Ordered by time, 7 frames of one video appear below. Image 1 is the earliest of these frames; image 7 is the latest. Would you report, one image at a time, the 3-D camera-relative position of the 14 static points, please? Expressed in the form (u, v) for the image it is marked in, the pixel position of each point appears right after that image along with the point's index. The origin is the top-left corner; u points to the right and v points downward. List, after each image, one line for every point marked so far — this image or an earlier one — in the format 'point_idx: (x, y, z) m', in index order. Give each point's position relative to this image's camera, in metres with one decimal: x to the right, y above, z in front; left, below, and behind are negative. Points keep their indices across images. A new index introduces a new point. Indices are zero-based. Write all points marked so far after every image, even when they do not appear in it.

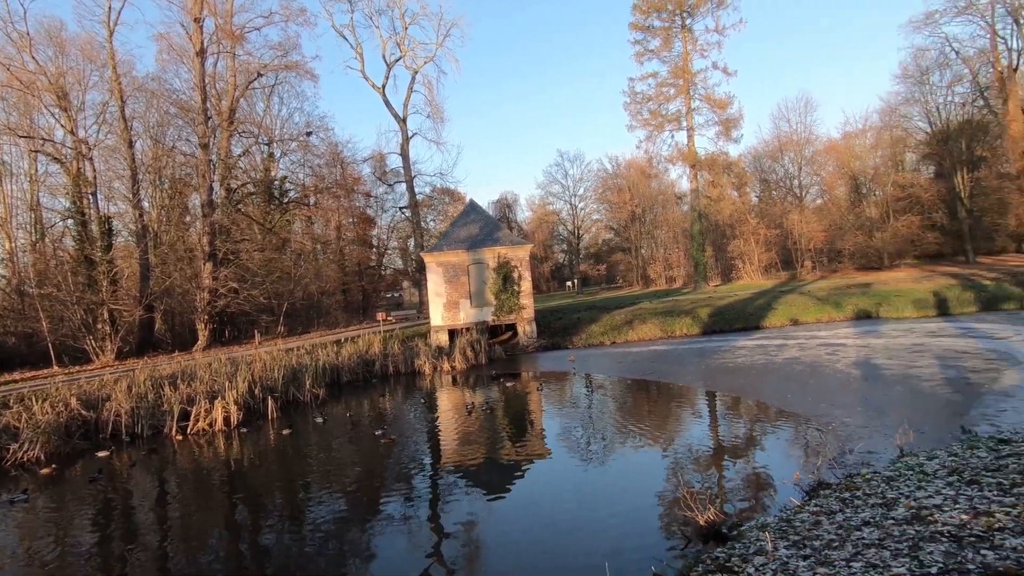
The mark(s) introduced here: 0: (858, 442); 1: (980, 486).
0: (+6.1, -2.6, +9.5) m
1: (+4.4, -1.9, +5.2) m
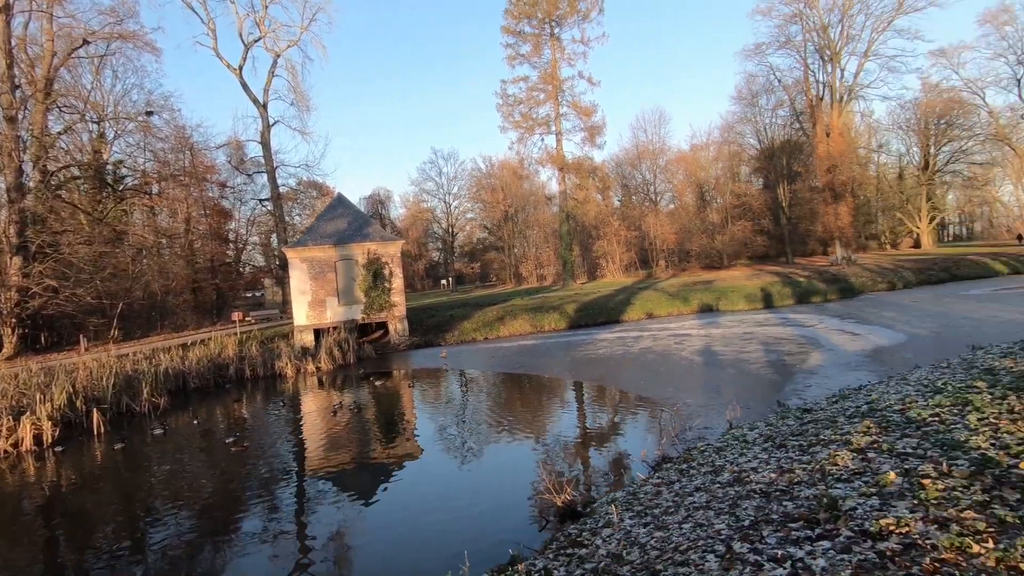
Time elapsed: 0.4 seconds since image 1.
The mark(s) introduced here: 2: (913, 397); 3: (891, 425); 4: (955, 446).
0: (+3.6, -2.5, +10.6) m
1: (+3.0, -1.7, +6.0) m
2: (+5.0, -1.3, +6.9) m
3: (+3.9, -1.4, +5.7) m
4: (+3.6, -1.3, +4.5) m
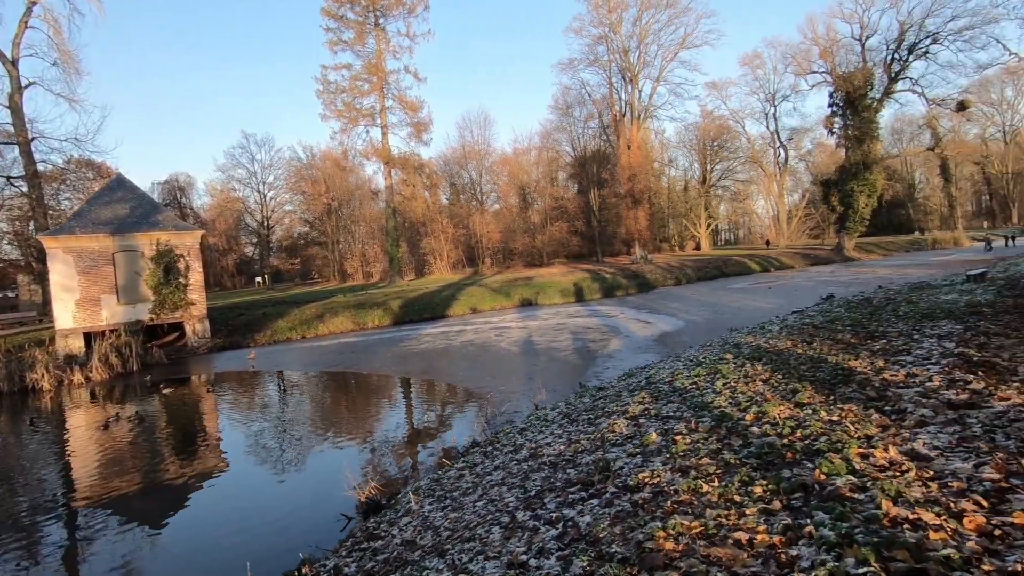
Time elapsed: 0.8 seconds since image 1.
0: (0.0, -2.3, +11.1) m
1: (+0.8, -1.6, +6.5) m
2: (+2.4, -1.2, +7.9) m
3: (+1.7, -1.3, +6.5) m
4: (+1.8, -1.1, +5.3) m
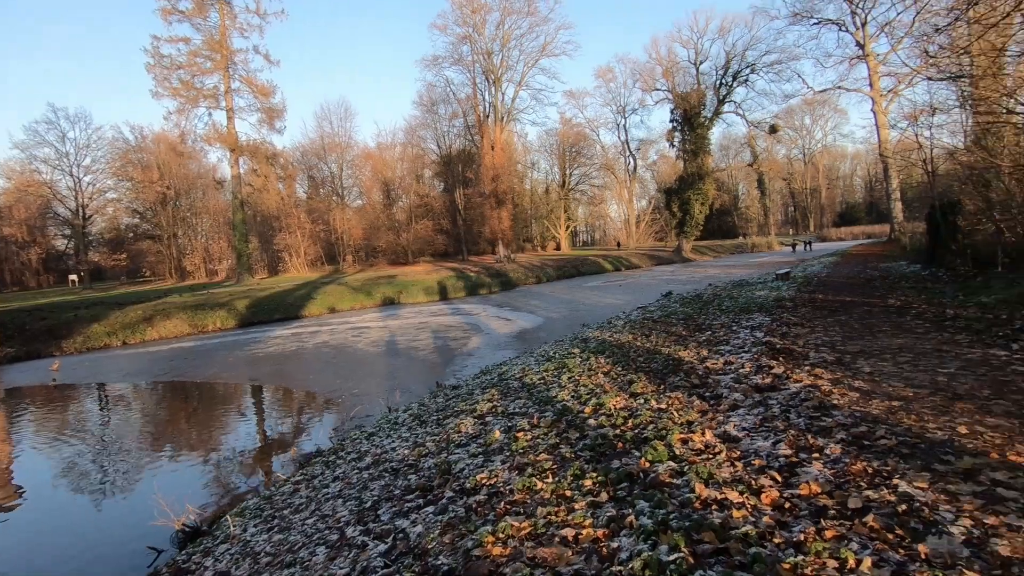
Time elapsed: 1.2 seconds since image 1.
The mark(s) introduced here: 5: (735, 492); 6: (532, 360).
0: (-2.8, -2.3, +10.5) m
1: (-1.0, -1.6, +6.3) m
2: (+0.3, -1.1, +8.0) m
3: (0.0, -1.2, +6.5) m
4: (+0.3, -1.1, +5.4) m
5: (+1.2, -1.1, +2.9) m
6: (+0.3, -1.2, +9.0) m
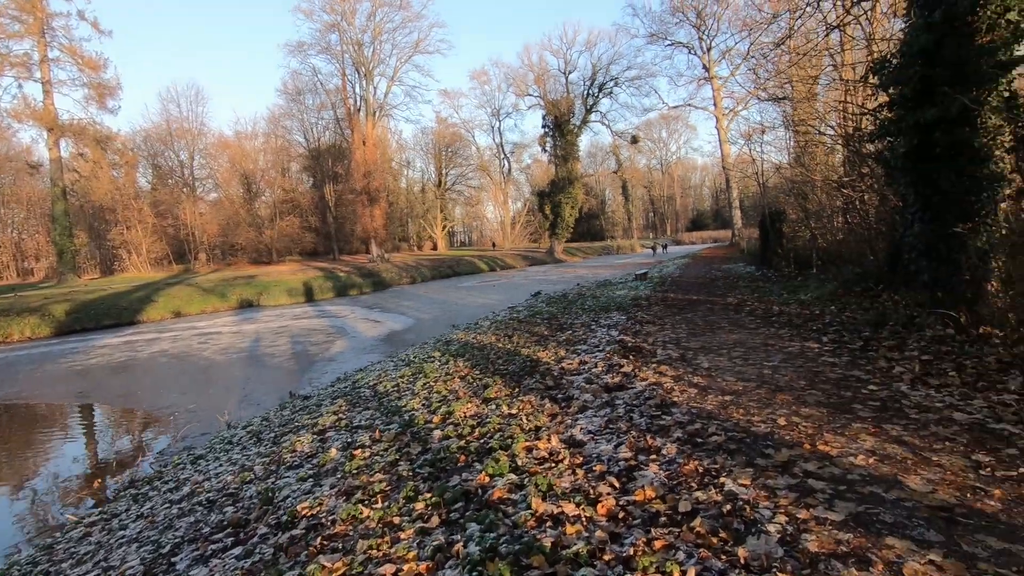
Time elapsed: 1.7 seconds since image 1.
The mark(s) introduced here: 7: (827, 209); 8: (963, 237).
0: (-5.2, -2.3, +9.3) m
1: (-2.5, -1.6, +5.6) m
2: (-1.7, -1.1, +7.6) m
3: (-1.7, -1.2, +6.0) m
4: (-1.0, -1.1, +5.0) m
5: (+0.3, -1.1, +2.7) m
6: (-1.9, -1.2, +8.5) m
7: (+8.8, +2.2, +15.4) m
8: (+5.2, +0.6, +6.3) m
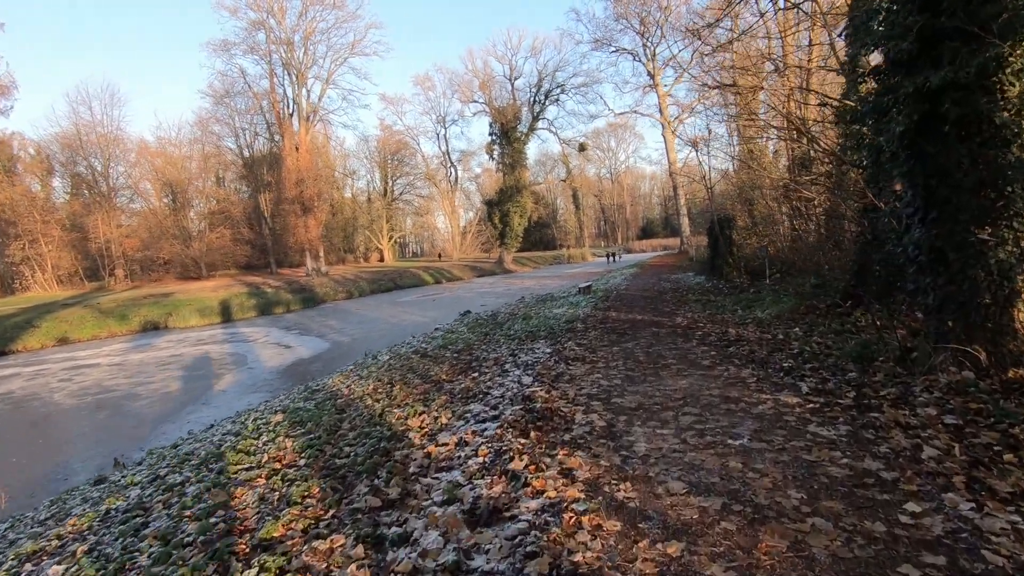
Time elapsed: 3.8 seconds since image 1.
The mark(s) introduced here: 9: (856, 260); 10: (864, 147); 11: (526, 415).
0: (-6.6, -2.8, +6.8) m
1: (-3.6, -1.9, +3.2) m
2: (-2.9, -1.5, +5.3) m
3: (-2.8, -1.6, +3.7) m
4: (-2.1, -1.4, +2.8) m
5: (-0.6, -1.3, +0.7) m
6: (-3.2, -1.6, +6.3) m
7: (+6.8, +1.9, +14.0) m
8: (+4.0, +0.4, +4.7) m
9: (+5.3, +0.4, +8.5) m
10: (+4.0, +1.6, +6.2) m
11: (+0.1, -1.0, +4.5) m
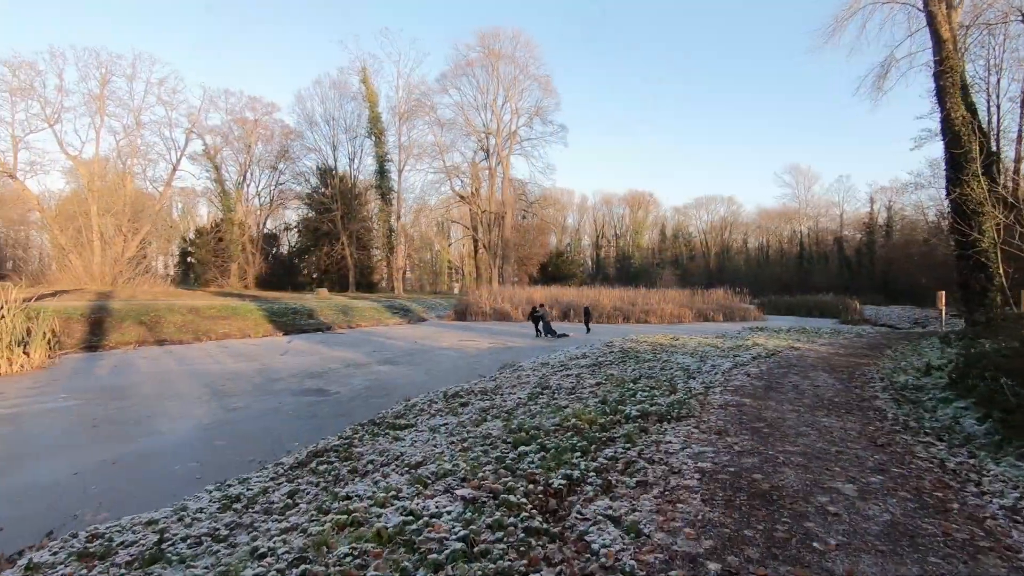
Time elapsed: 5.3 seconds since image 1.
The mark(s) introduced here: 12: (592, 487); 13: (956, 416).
0: (-6.4, -2.9, +5.7) m
1: (-3.6, -2.0, +2.1) m
2: (-2.8, -1.6, +4.1) m
3: (-2.8, -1.7, +2.5) m
4: (-2.1, -1.5, +1.5) m
5: (-0.7, -1.4, -0.7) m
6: (-3.0, -1.7, +5.1) m
7: (+7.4, +1.7, +12.3) m
8: (+4.1, +0.3, +3.1) m
9: (+5.6, +0.3, +6.8) m
10: (+4.1, +1.5, +4.7) m
11: (+0.2, -1.1, +3.1) m
12: (+0.4, -1.1, +3.5) m
13: (+3.6, -0.9, +4.5) m
